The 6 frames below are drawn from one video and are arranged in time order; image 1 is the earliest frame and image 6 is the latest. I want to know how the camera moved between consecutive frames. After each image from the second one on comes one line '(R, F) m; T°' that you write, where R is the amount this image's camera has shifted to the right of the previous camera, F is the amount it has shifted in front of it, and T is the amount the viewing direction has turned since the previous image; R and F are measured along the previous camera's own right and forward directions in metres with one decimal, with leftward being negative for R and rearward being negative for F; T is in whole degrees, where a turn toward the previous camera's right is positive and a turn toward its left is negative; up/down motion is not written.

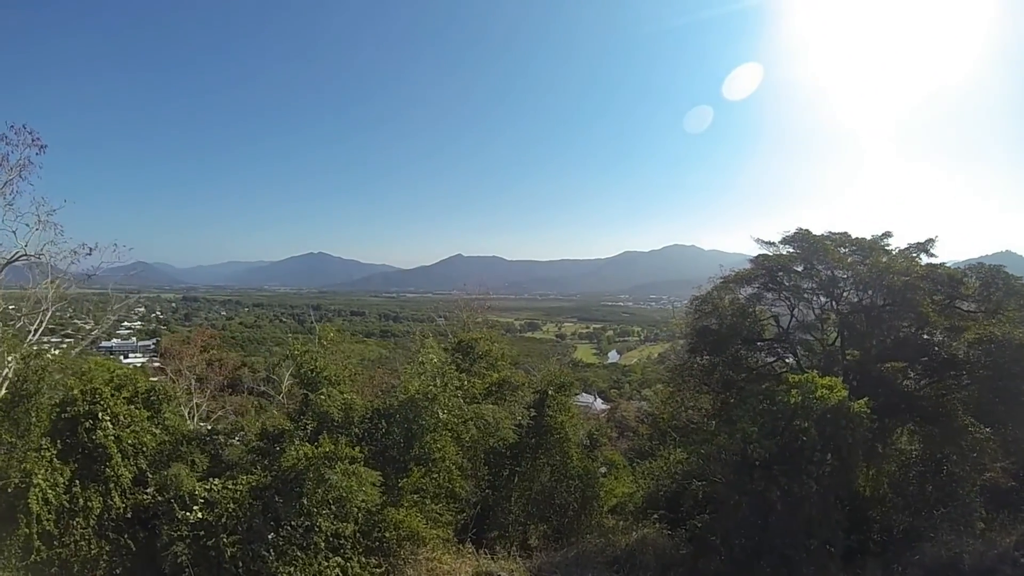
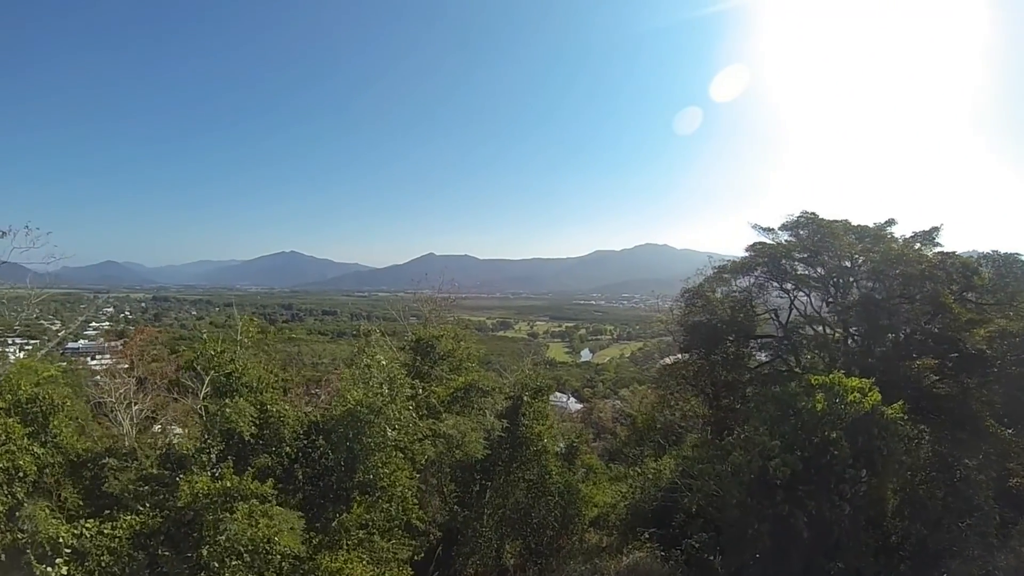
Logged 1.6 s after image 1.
(0.0, +1.2) m; +3°
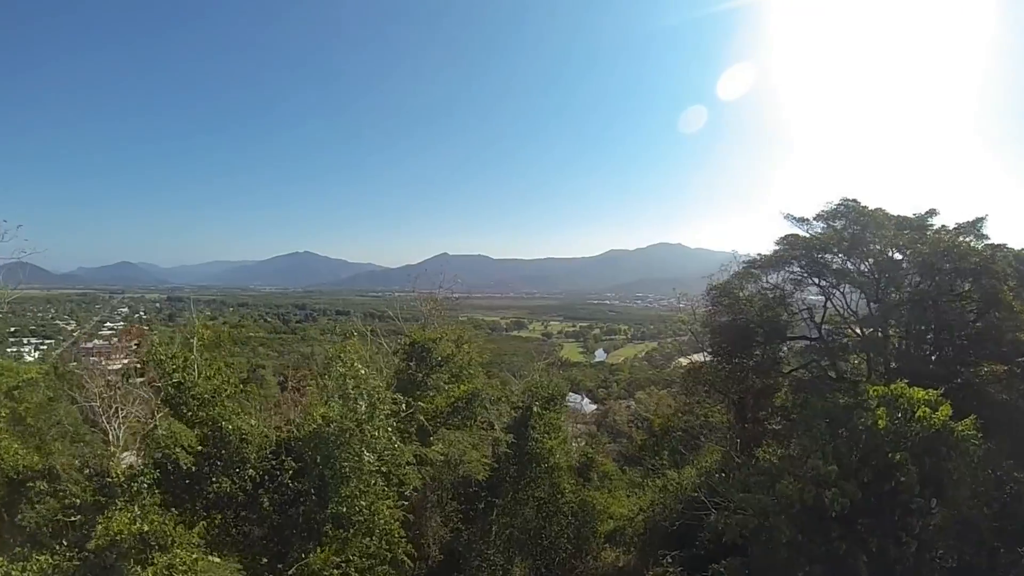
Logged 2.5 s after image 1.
(+0.1, +0.7) m; -1°
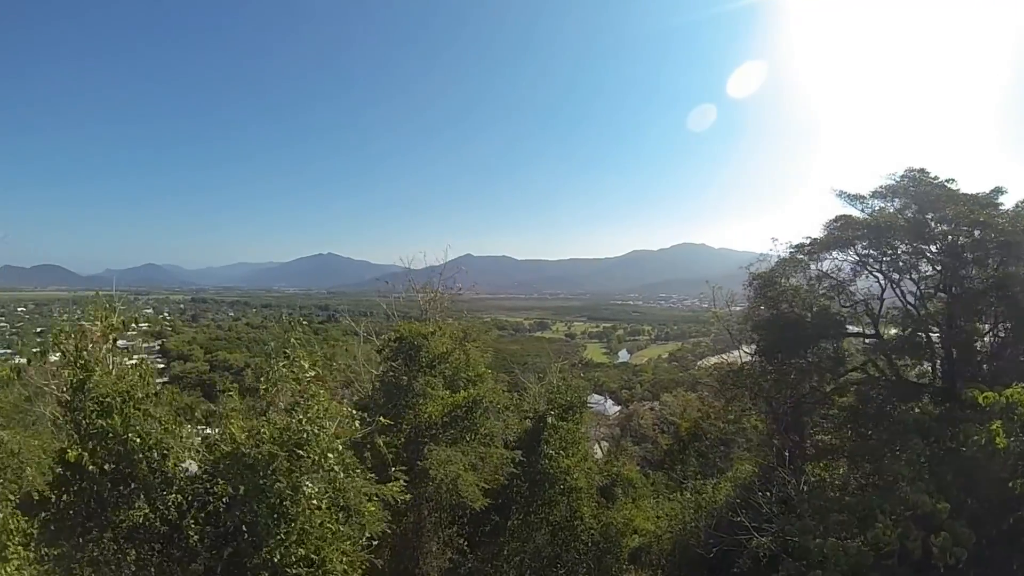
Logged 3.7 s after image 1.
(+0.2, +0.9) m; -2°
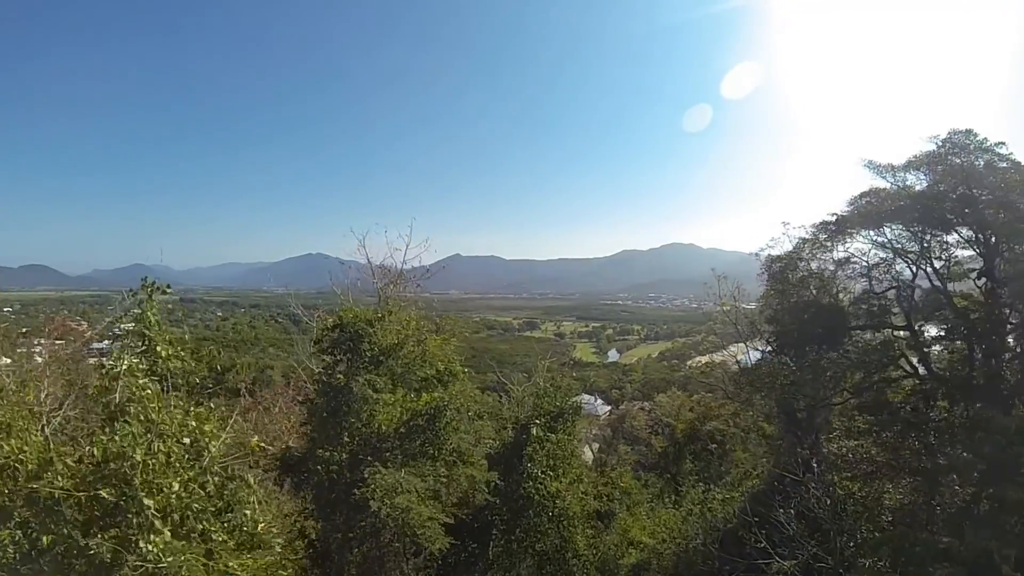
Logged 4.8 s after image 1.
(+0.1, +1.0) m; +1°
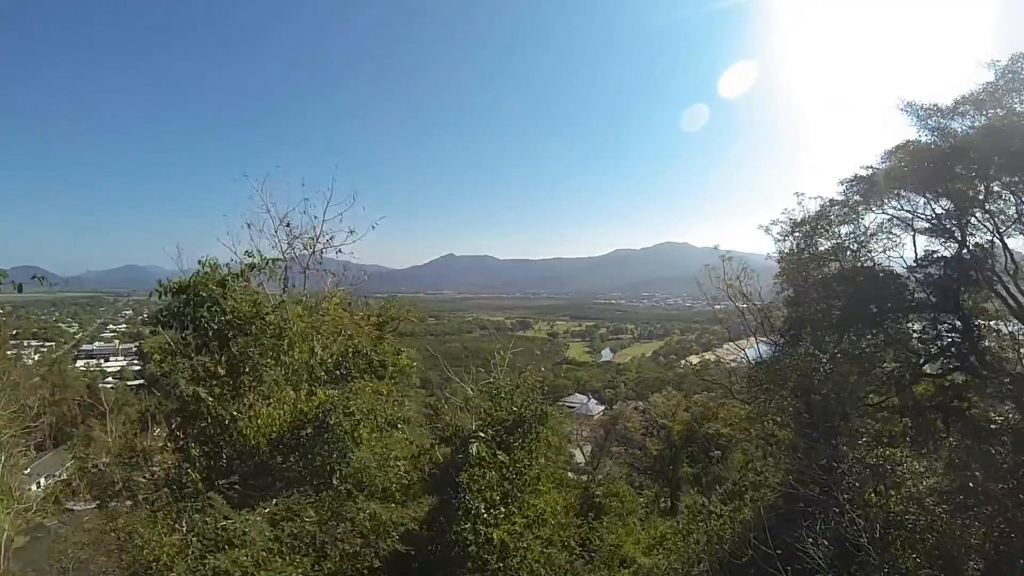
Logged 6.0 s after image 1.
(+0.1, +0.5) m; +1°
